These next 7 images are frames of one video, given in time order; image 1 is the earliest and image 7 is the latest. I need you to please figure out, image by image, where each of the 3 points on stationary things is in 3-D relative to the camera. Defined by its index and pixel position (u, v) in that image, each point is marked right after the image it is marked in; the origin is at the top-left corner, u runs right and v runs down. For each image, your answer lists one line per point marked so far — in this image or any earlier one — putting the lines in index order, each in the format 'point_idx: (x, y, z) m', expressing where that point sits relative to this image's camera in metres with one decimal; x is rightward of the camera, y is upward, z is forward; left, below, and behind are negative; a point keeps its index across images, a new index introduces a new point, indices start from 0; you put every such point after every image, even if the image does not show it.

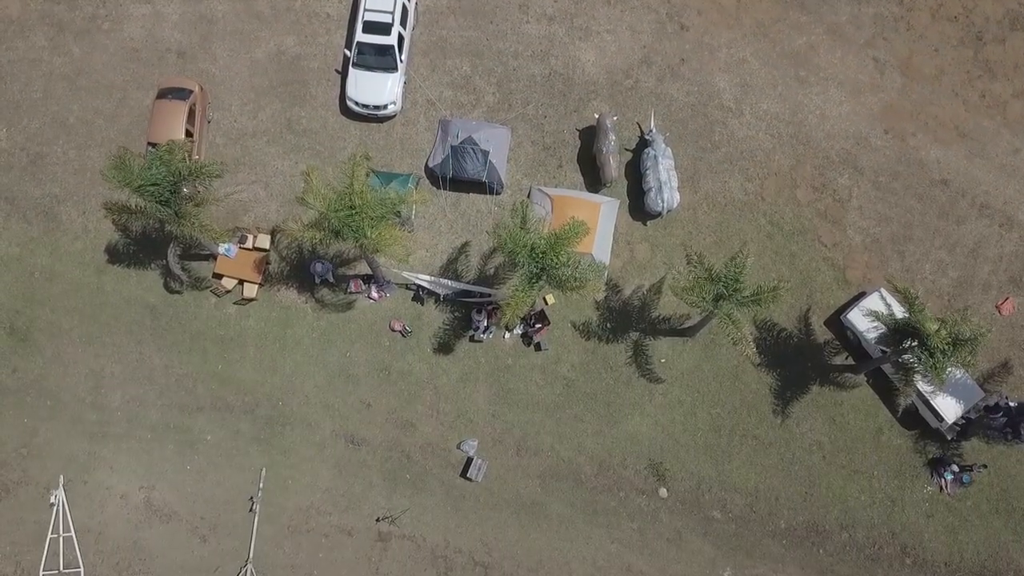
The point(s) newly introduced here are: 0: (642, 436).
0: (+3.6, -4.1, +17.4) m
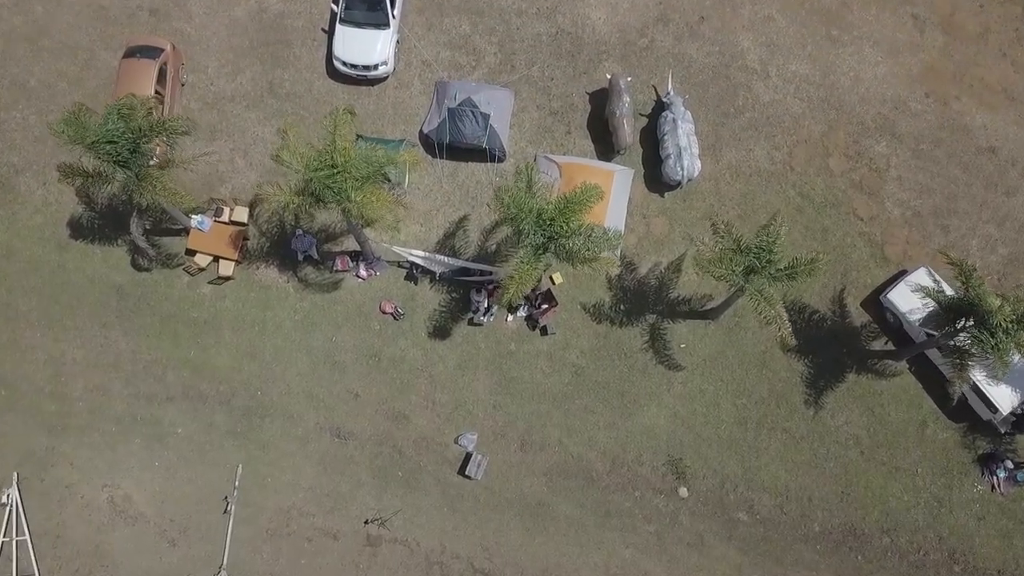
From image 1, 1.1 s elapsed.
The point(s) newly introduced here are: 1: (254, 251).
0: (+3.6, -3.5, +15.7) m
1: (-6.6, +0.9, +16.4) m
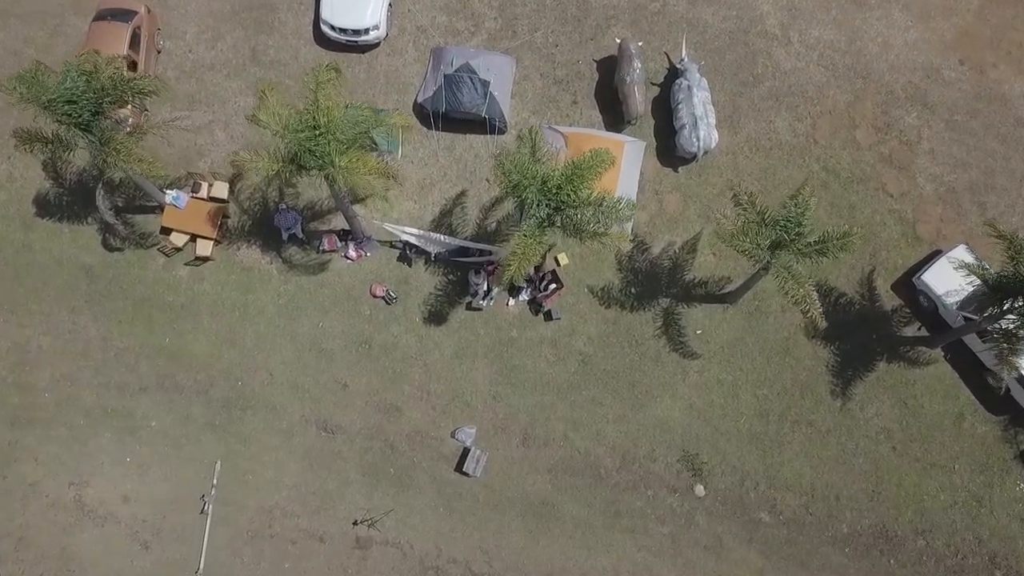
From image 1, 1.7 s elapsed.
0: (+3.7, -3.1, +14.4) m
1: (-6.6, +1.4, +15.2) m
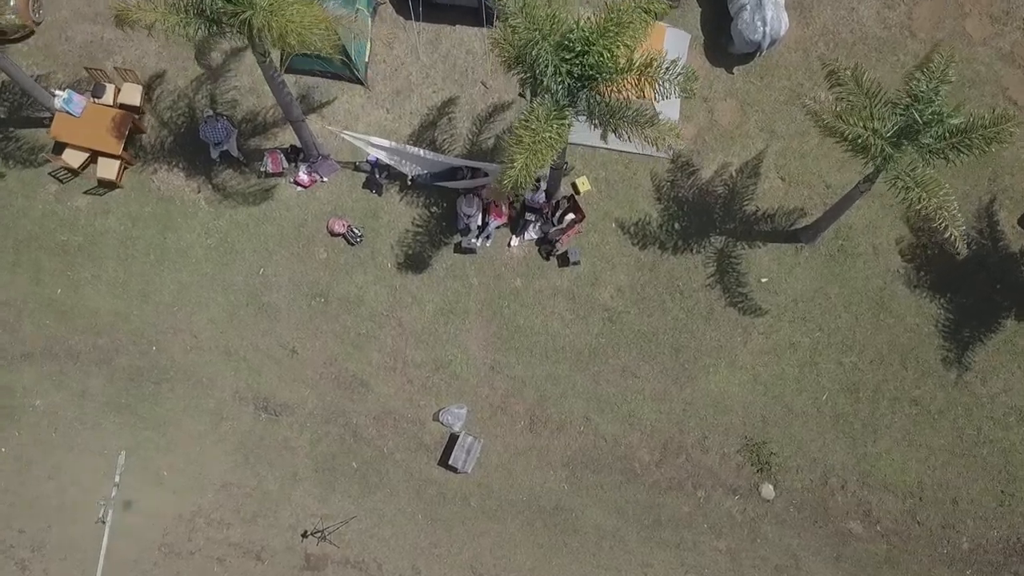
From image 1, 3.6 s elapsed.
0: (+3.7, -1.9, +10.8) m
1: (-6.5, +2.5, +11.6) m
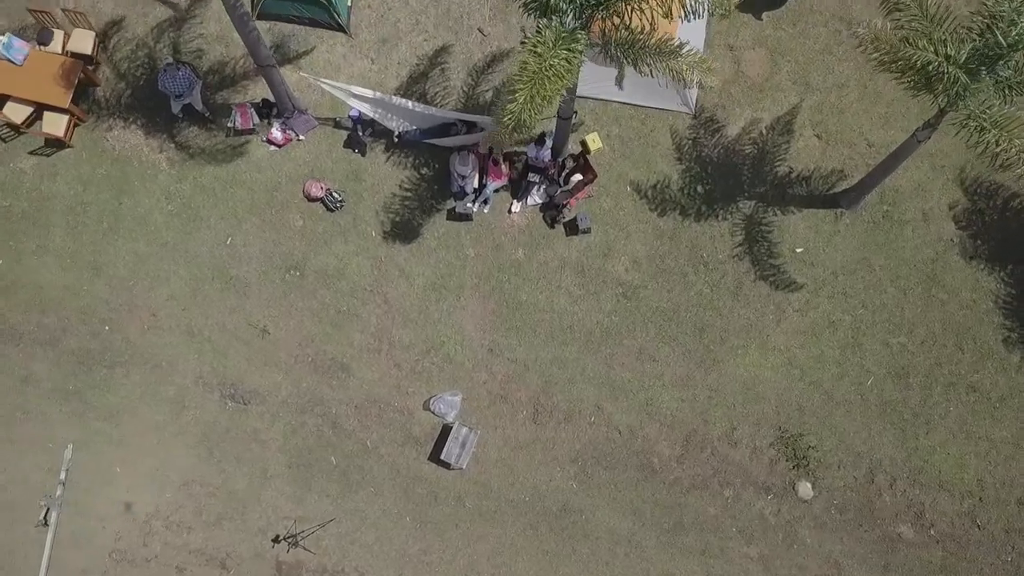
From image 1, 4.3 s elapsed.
0: (+3.7, -1.5, +9.4) m
1: (-6.5, +3.0, +10.2) m
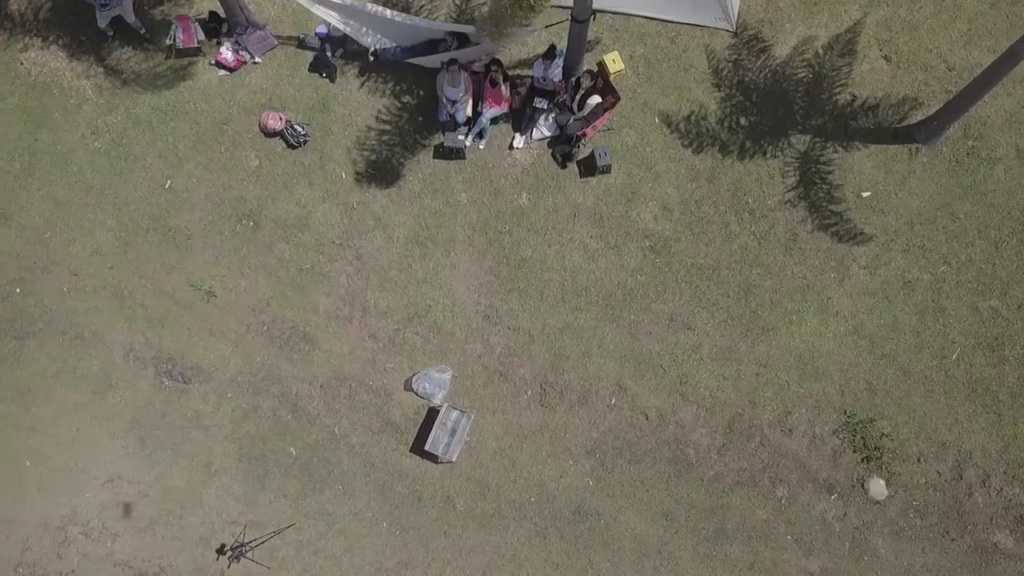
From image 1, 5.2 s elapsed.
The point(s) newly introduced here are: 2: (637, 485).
0: (+3.8, -0.9, +7.6) m
1: (-6.5, +3.5, +8.5) m
2: (+1.5, -2.3, +7.5) m
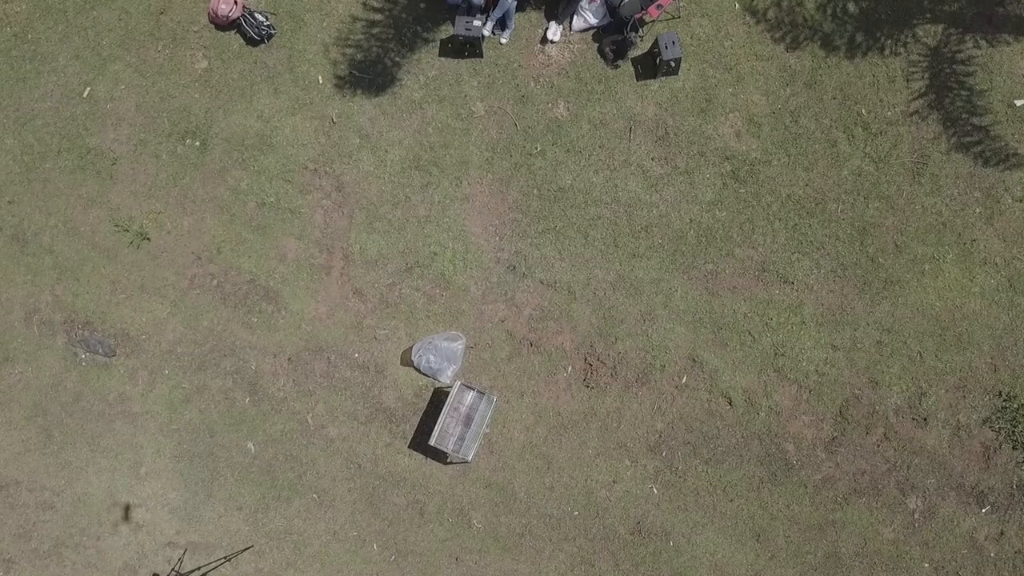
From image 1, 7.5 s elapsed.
0: (+4.1, -0.4, +5.6) m
1: (-6.2, +4.1, +6.4) m
2: (+1.8, -1.8, +5.6) m
